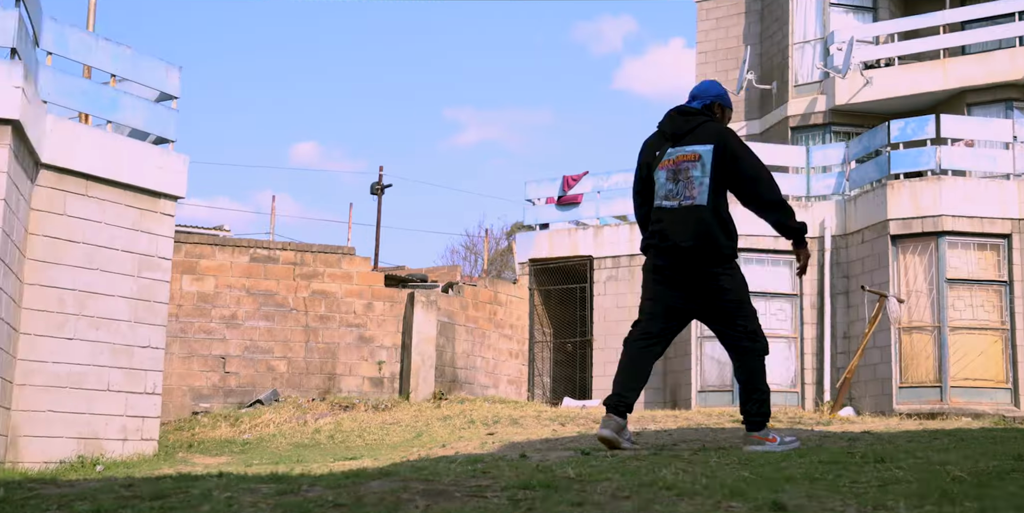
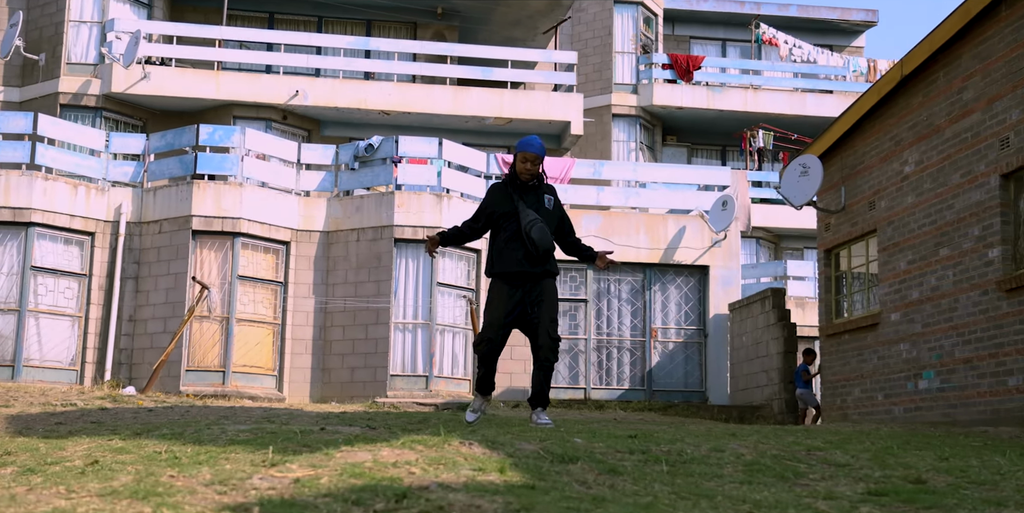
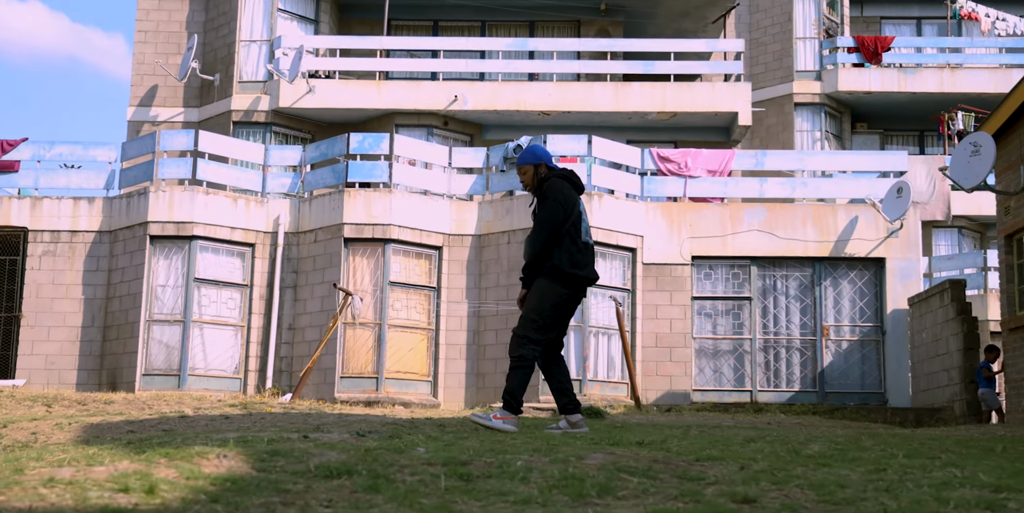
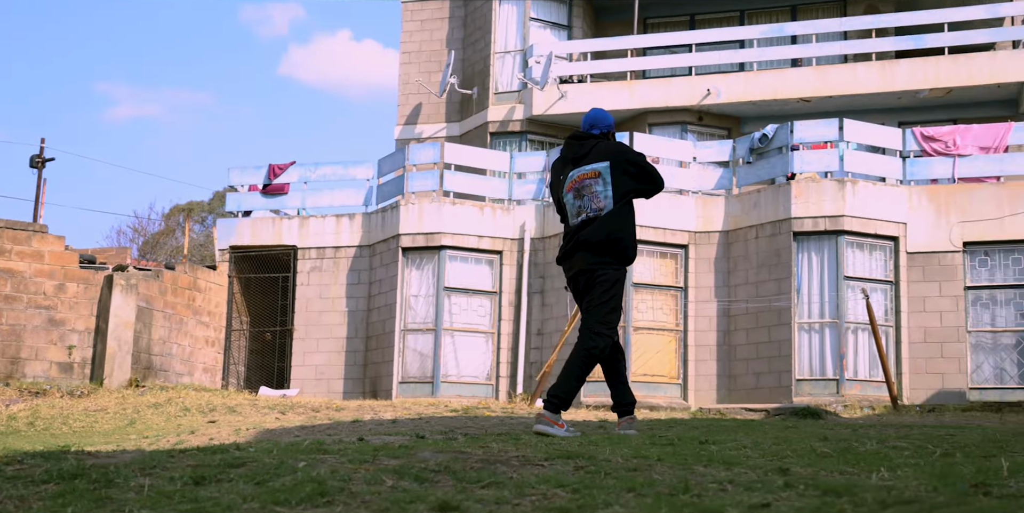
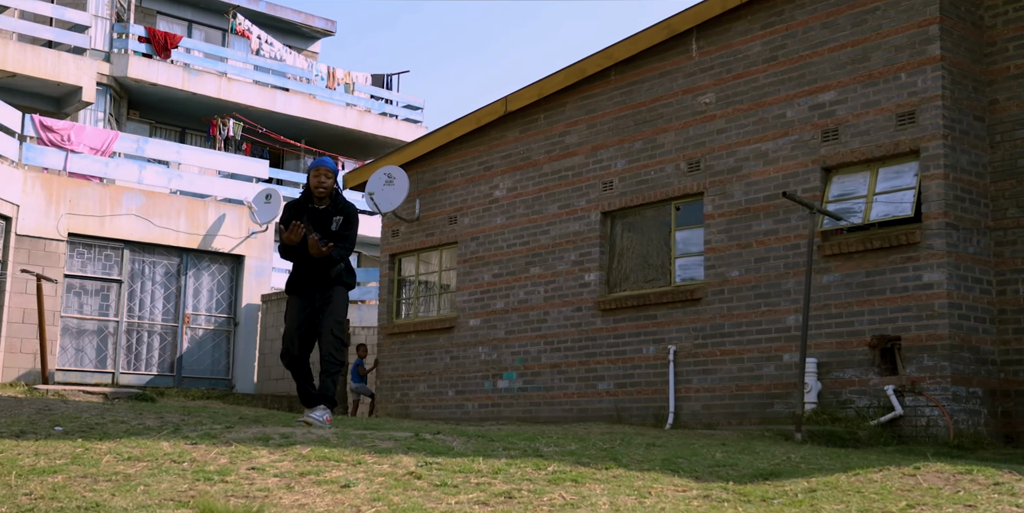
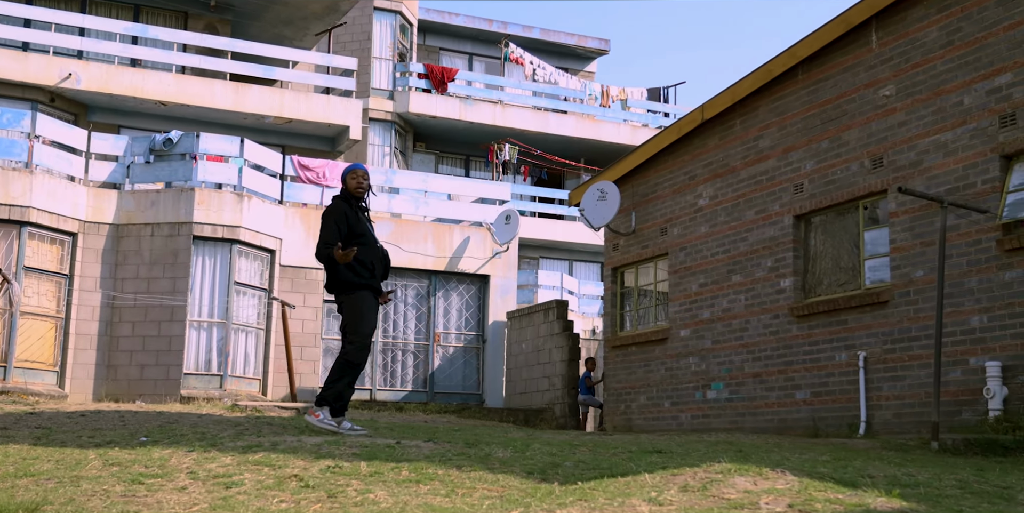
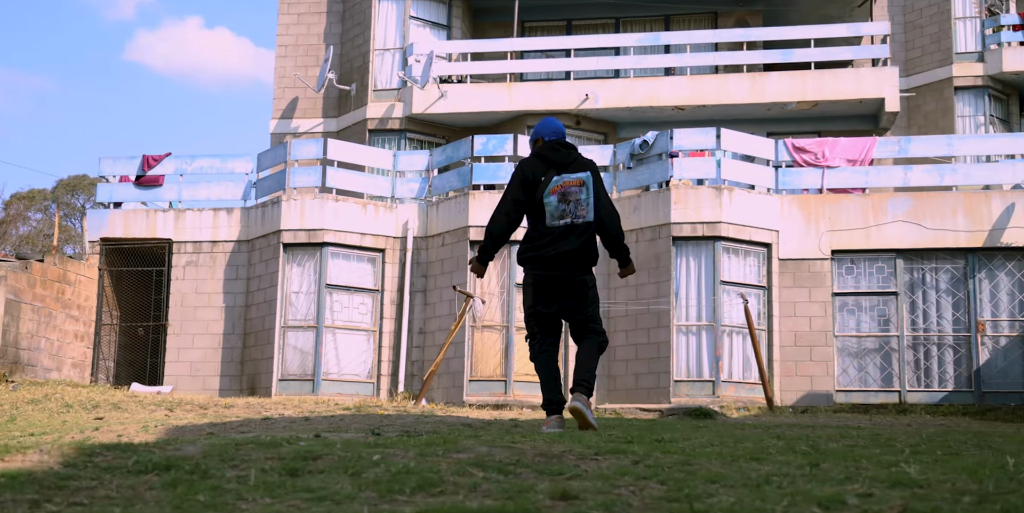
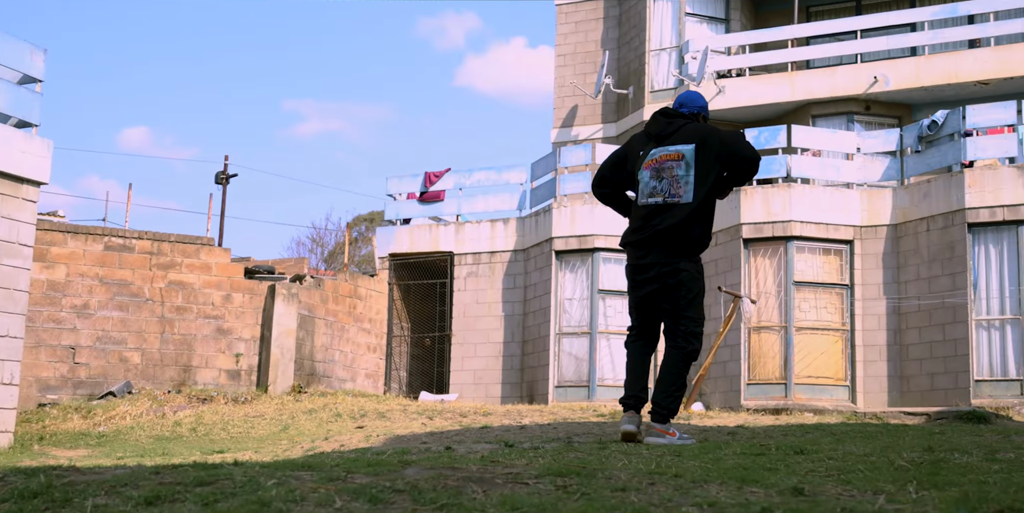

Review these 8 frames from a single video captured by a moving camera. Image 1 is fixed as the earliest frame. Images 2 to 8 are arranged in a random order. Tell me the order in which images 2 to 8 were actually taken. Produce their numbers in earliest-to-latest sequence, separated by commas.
8, 4, 7, 3, 2, 6, 5
